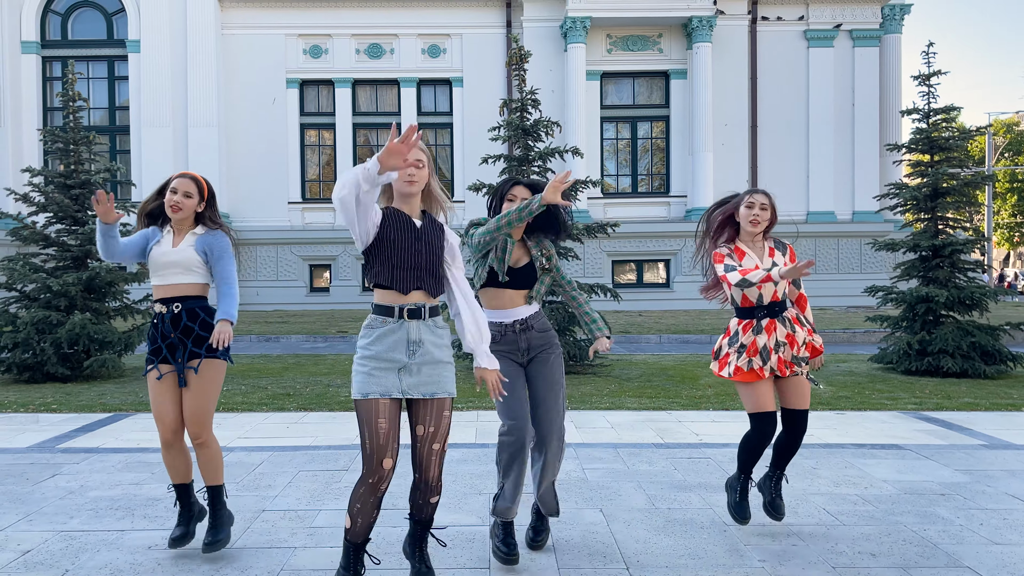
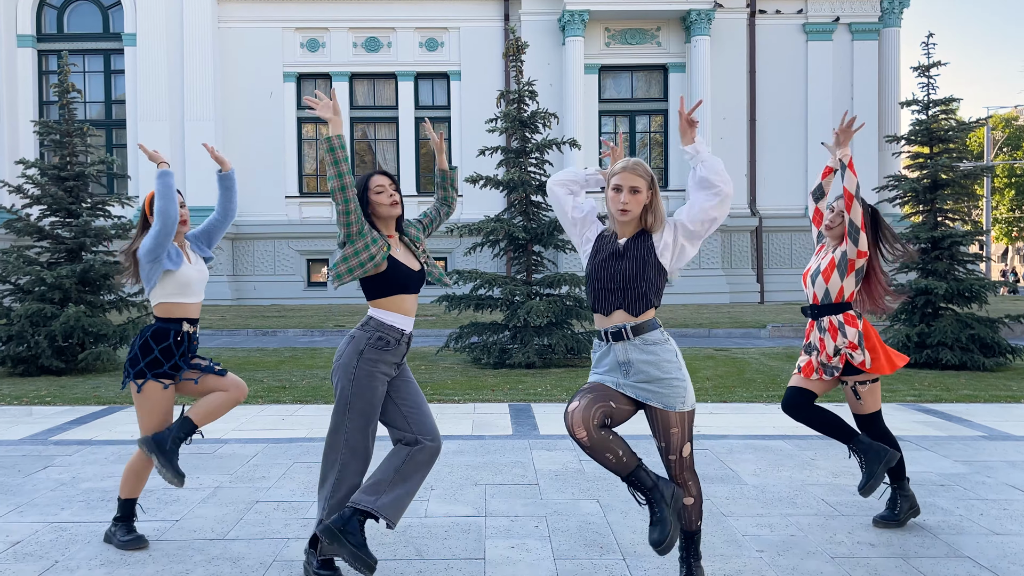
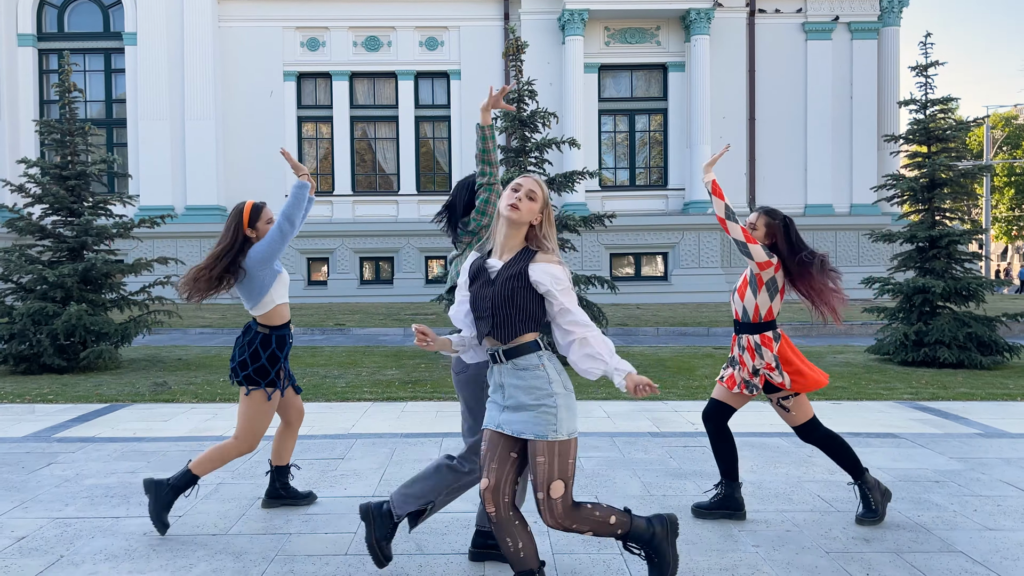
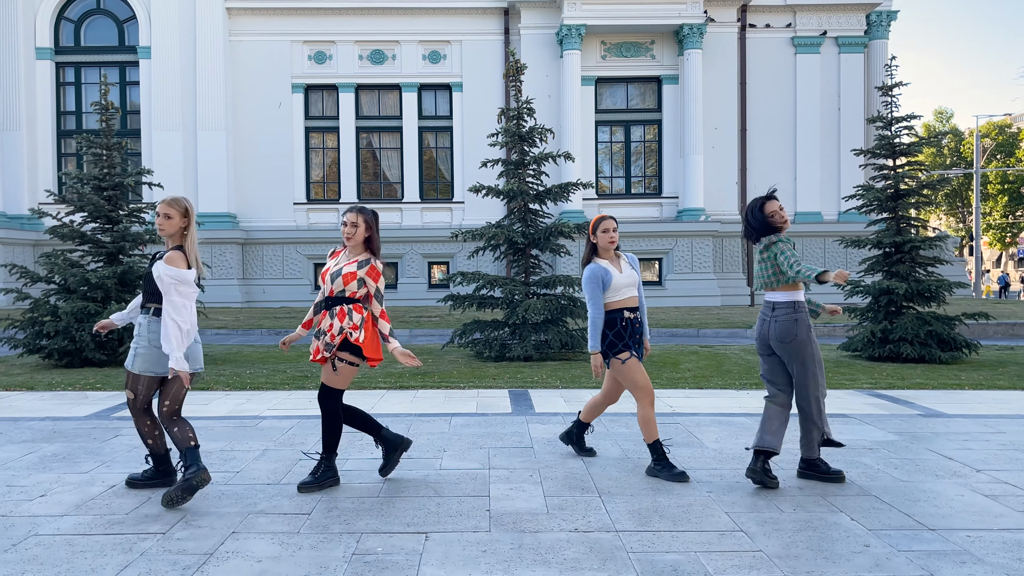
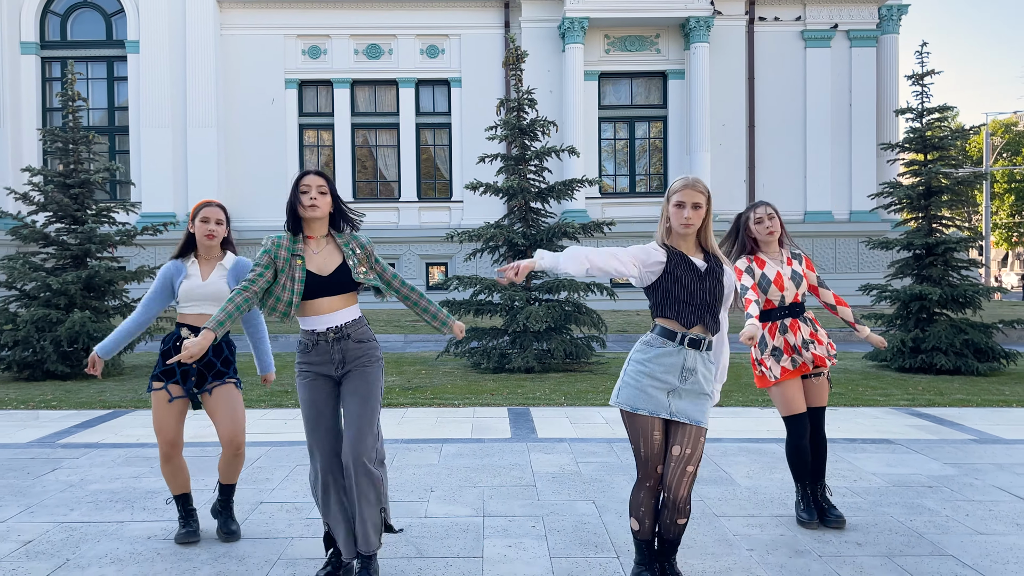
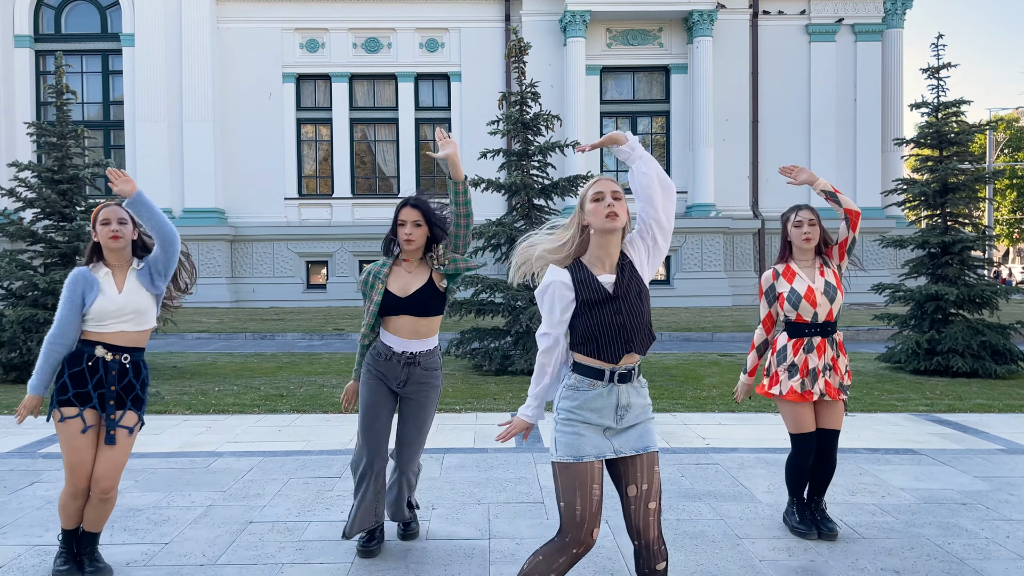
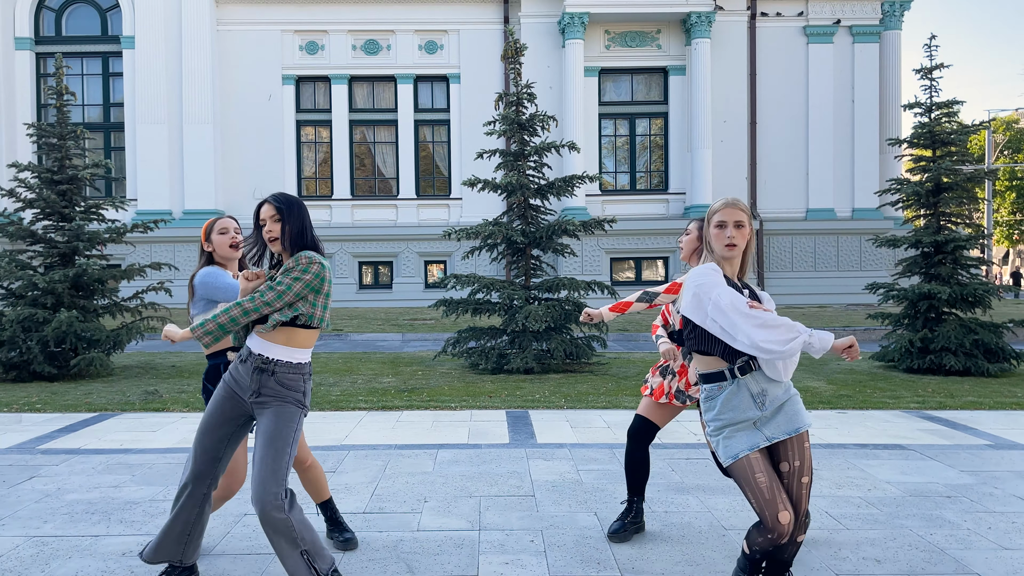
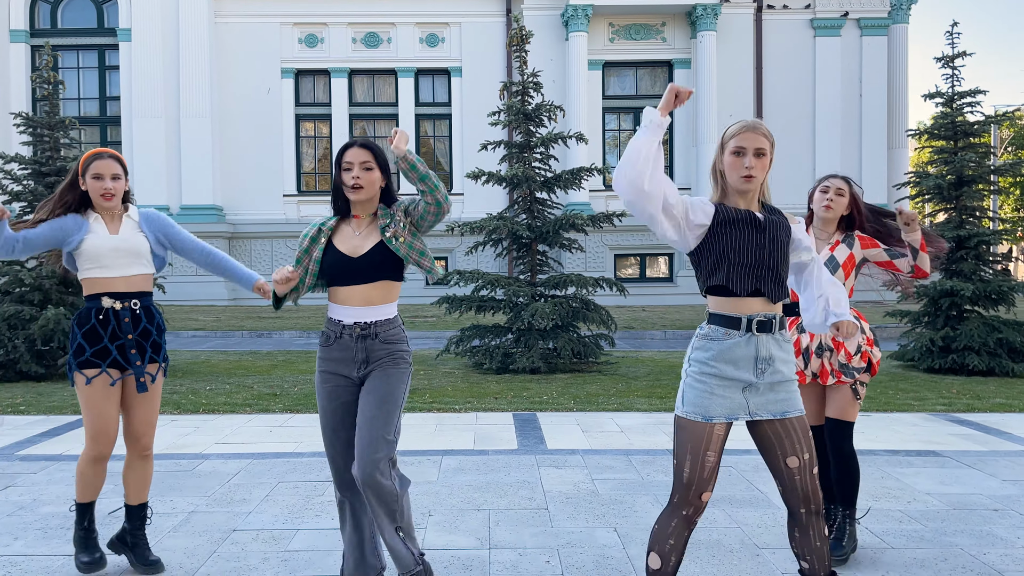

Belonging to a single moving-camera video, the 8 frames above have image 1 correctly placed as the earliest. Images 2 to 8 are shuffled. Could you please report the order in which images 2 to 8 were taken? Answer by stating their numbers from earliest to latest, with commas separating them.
6, 8, 7, 5, 2, 3, 4
